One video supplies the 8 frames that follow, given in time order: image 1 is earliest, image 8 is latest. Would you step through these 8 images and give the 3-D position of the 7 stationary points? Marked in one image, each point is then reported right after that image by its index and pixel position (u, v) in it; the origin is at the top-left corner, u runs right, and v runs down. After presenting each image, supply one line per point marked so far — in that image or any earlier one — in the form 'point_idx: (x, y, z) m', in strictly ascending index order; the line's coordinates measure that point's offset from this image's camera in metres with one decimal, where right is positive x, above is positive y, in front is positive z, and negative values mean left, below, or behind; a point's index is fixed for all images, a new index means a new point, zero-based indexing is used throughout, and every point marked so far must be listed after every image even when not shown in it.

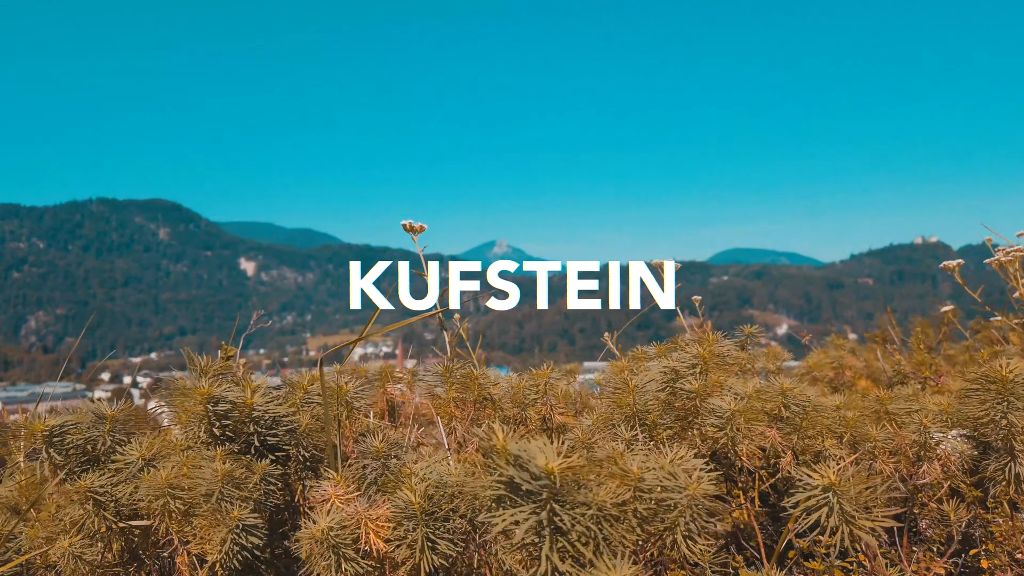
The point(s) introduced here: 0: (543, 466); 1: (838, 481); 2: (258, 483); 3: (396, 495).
0: (0.0, -0.2, +0.9) m
1: (+0.6, -0.3, +1.1) m
2: (-0.5, -0.4, +1.3) m
3: (-0.2, -0.4, +1.1) m
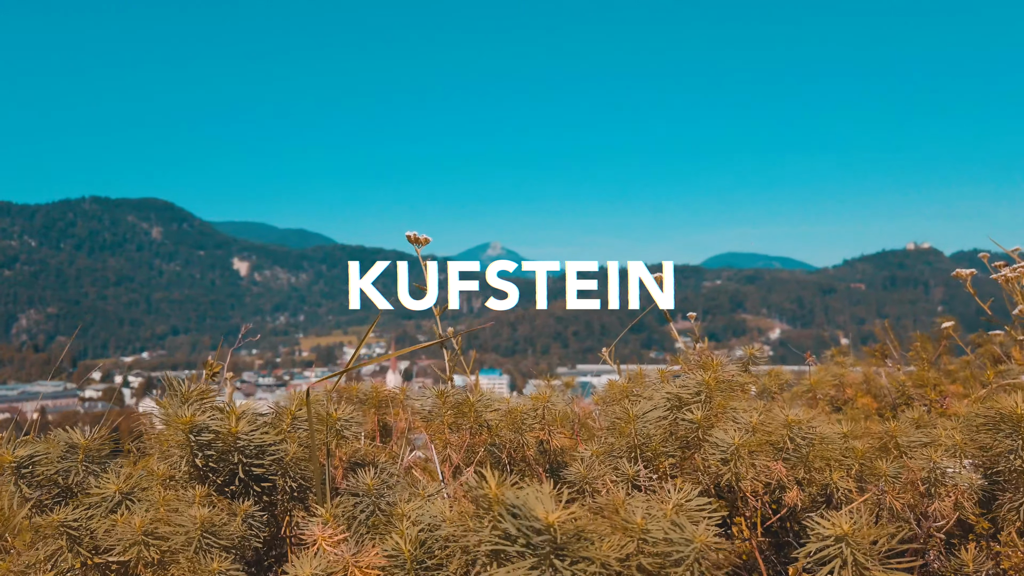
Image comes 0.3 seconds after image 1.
0: (0.0, -0.3, +0.8) m
1: (+0.5, -0.4, +1.0) m
2: (-0.5, -0.4, +1.2) m
3: (-0.2, -0.4, +1.0) m
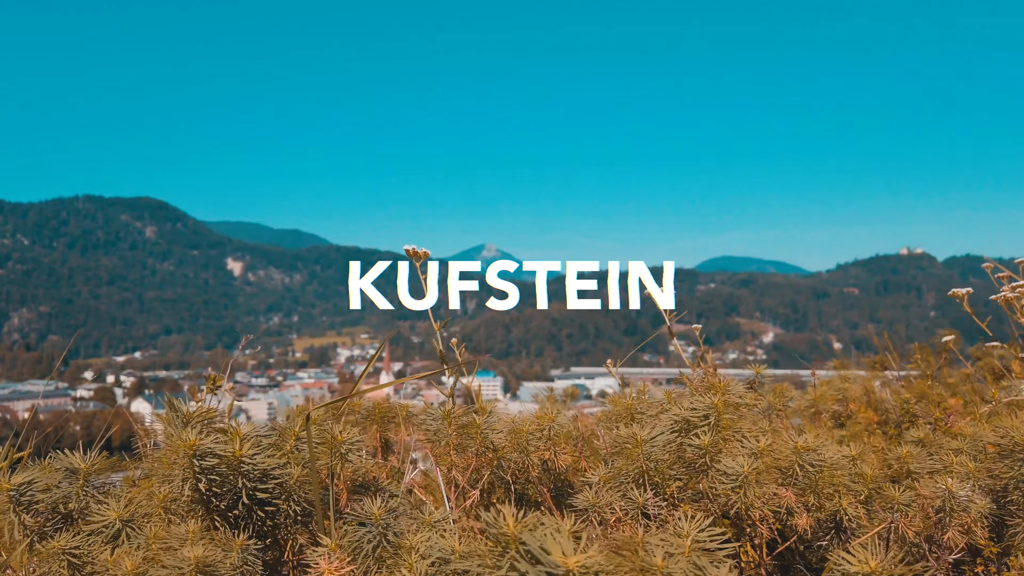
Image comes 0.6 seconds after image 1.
0: (0.0, -0.4, +0.9) m
1: (+0.5, -0.5, +1.1) m
2: (-0.5, -0.5, +1.3) m
3: (-0.2, -0.5, +1.1) m
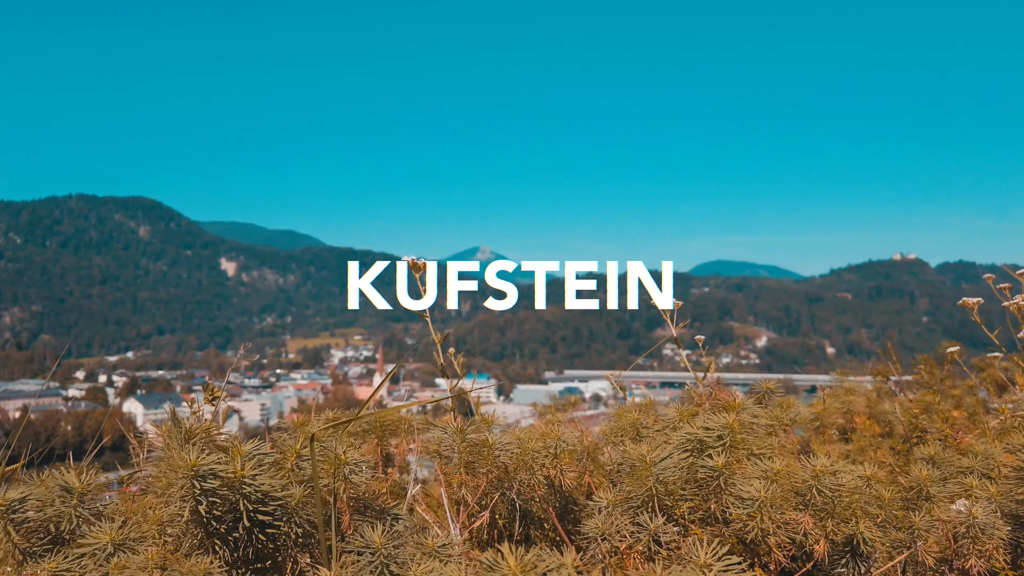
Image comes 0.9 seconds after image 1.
0: (-0.1, -0.3, +1.1) m
1: (+0.4, -0.4, +1.3) m
2: (-0.6, -0.4, +1.5) m
3: (-0.3, -0.4, +1.3) m
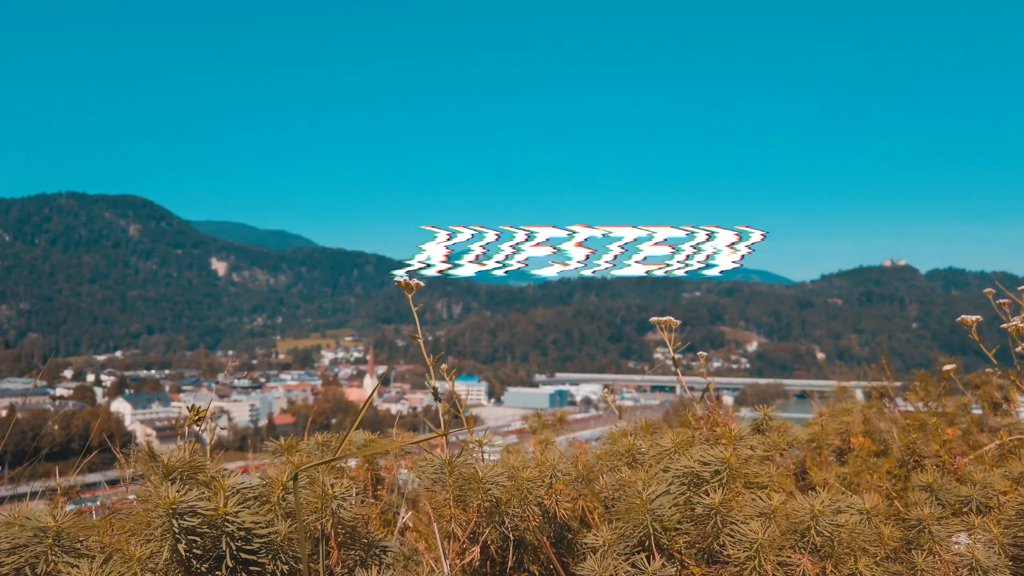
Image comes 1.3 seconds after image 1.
0: (-0.3, -0.4, +1.3) m
1: (+0.2, -0.5, +1.5) m
2: (-0.8, -0.5, +1.7) m
3: (-0.5, -0.5, +1.5) m
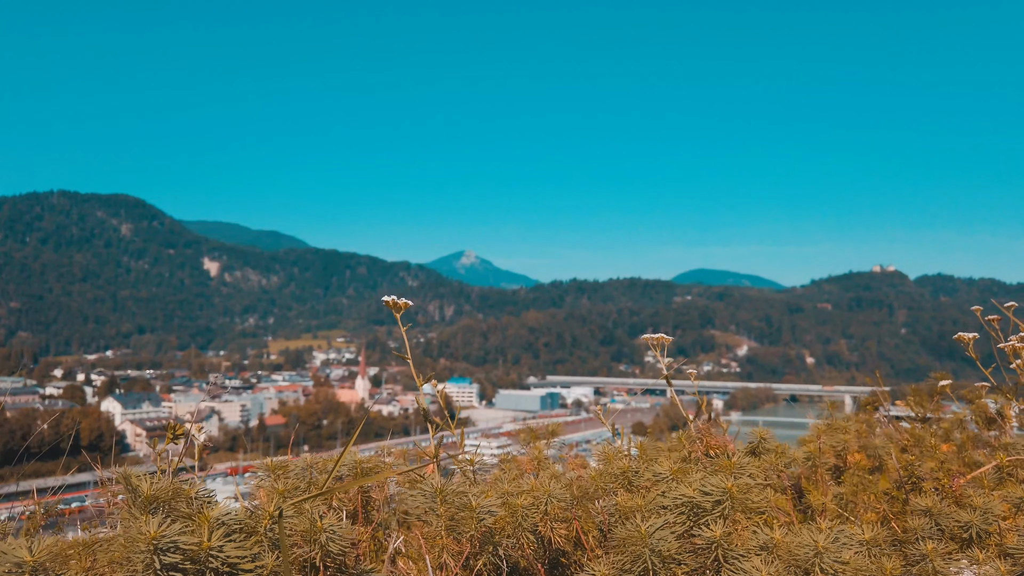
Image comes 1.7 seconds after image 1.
0: (-0.2, -0.4, +1.7) m
1: (+0.3, -0.5, +1.9) m
2: (-0.8, -0.5, +2.0) m
3: (-0.5, -0.5, +1.9) m
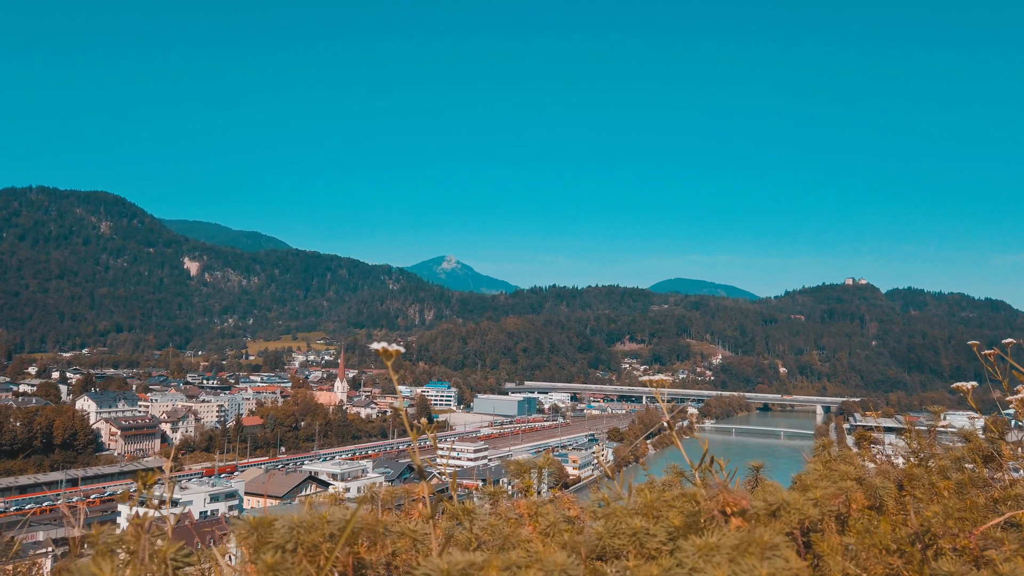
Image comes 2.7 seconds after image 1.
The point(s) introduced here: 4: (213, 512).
0: (0.0, -0.2, +2.7) m
1: (+0.5, -0.4, +3.0) m
2: (-0.6, -0.4, +3.1) m
3: (-0.3, -0.3, +2.9) m
4: (-4.3, -3.2, +9.0) m
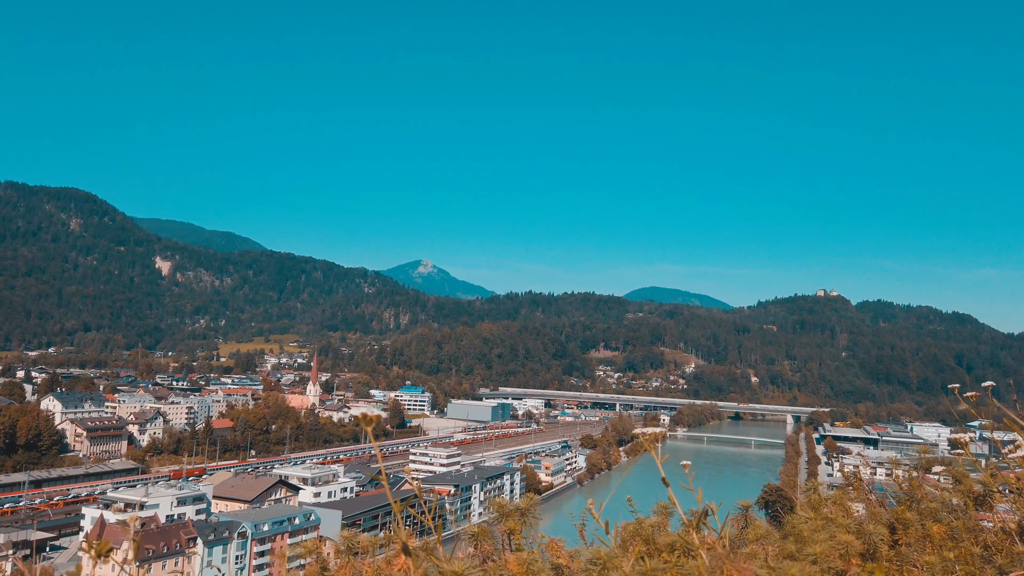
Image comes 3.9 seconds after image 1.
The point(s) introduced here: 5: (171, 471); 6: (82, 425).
0: (-0.3, -0.4, +3.3) m
1: (+0.1, -0.6, +3.6) m
2: (-0.9, -0.6, +3.6) m
3: (-0.6, -0.5, +3.5) m
4: (-4.9, -3.4, +9.4) m
5: (-9.1, -4.9, +17.1) m
6: (-13.4, -4.3, +19.9) m
